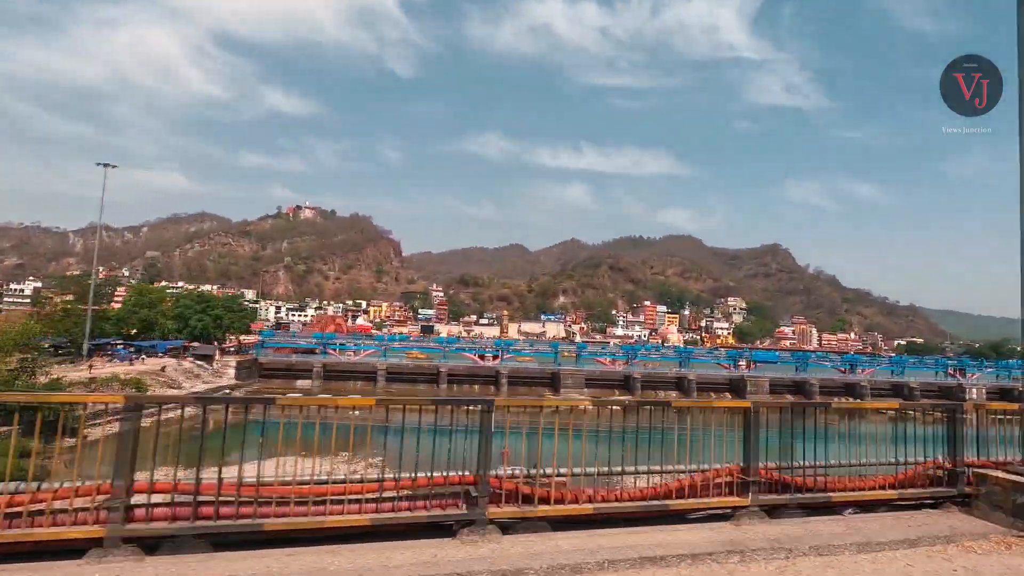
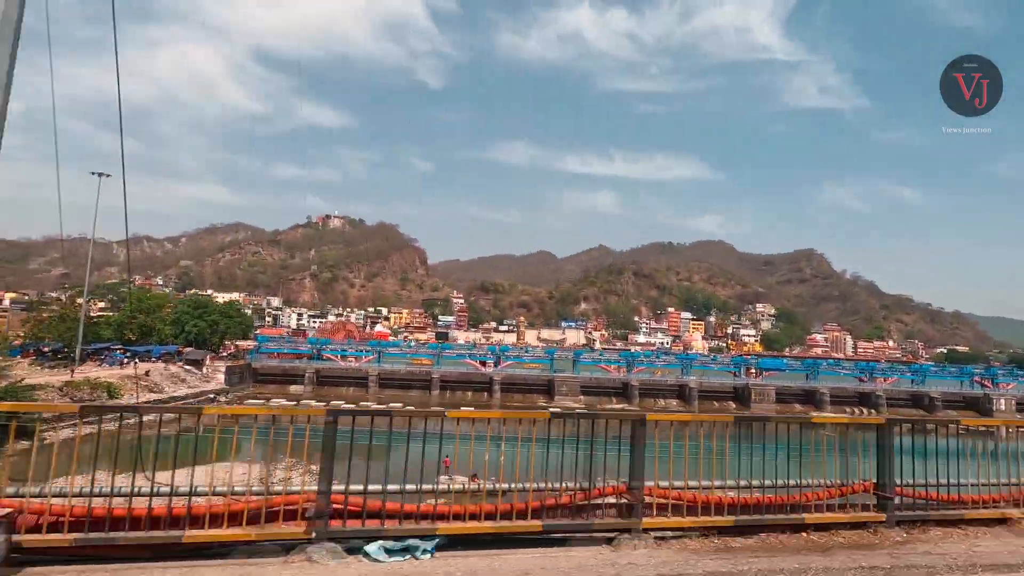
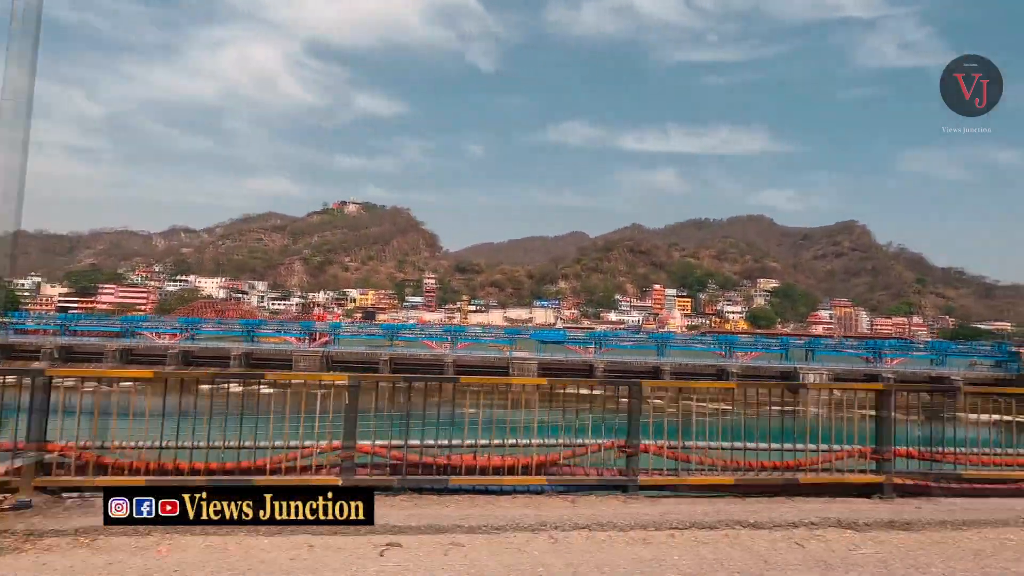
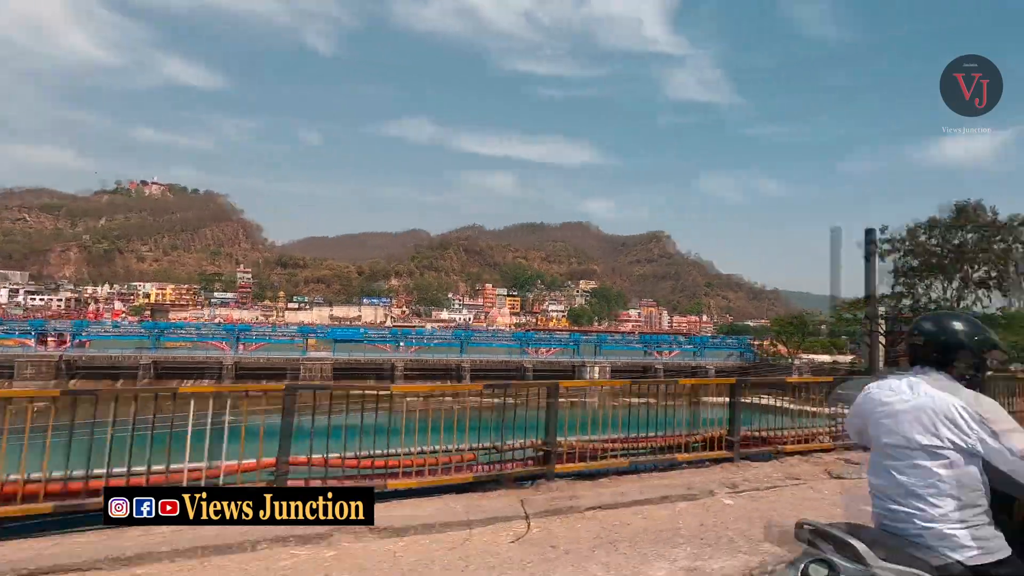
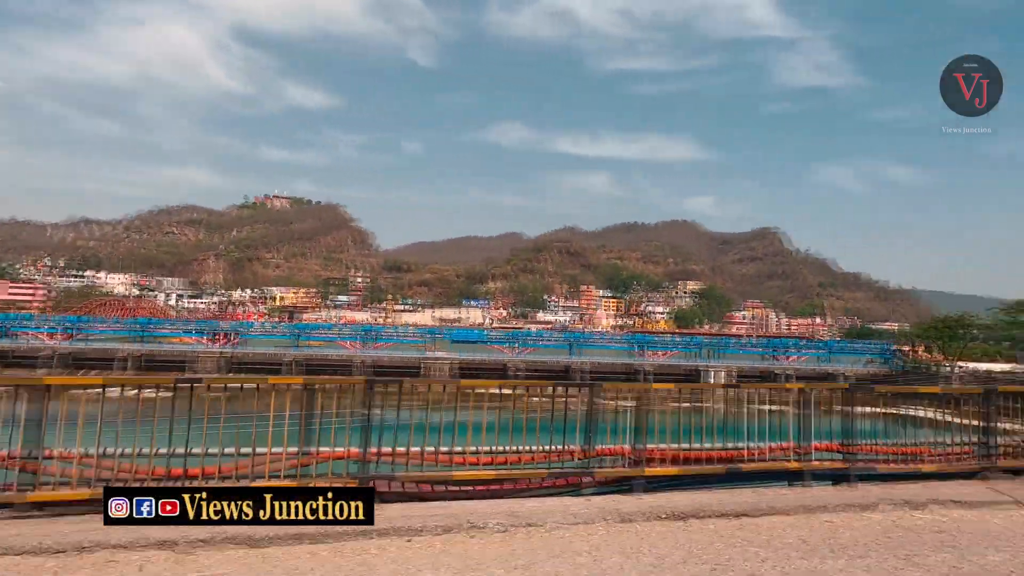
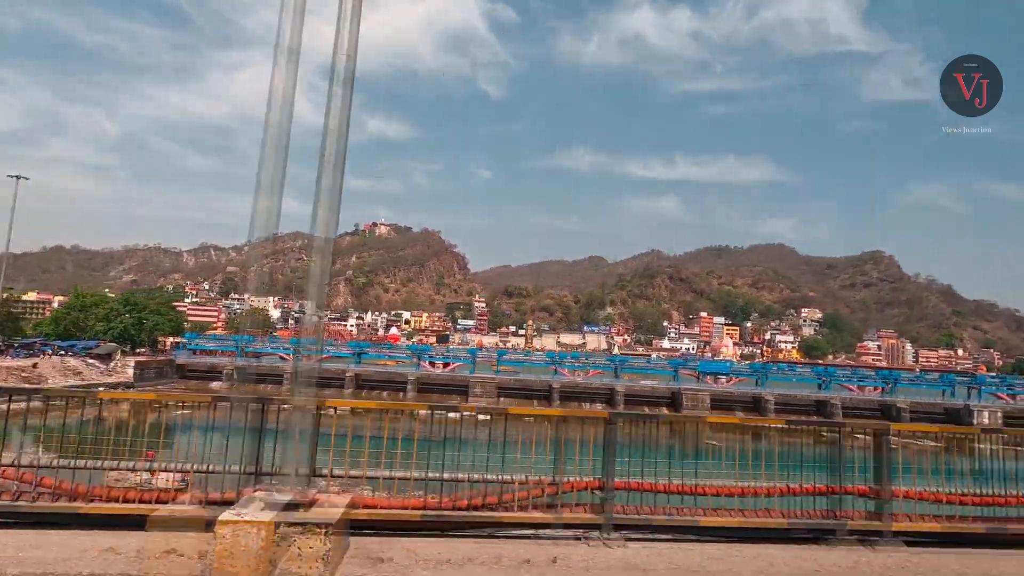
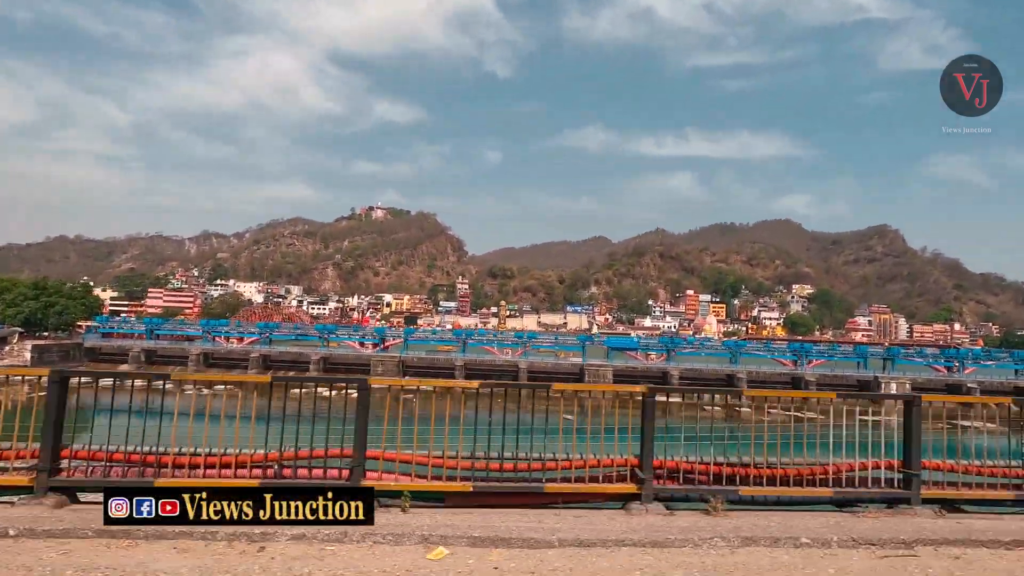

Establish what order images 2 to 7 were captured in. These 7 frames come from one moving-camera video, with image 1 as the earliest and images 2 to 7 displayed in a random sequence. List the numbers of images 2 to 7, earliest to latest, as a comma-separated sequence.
2, 6, 7, 3, 5, 4
